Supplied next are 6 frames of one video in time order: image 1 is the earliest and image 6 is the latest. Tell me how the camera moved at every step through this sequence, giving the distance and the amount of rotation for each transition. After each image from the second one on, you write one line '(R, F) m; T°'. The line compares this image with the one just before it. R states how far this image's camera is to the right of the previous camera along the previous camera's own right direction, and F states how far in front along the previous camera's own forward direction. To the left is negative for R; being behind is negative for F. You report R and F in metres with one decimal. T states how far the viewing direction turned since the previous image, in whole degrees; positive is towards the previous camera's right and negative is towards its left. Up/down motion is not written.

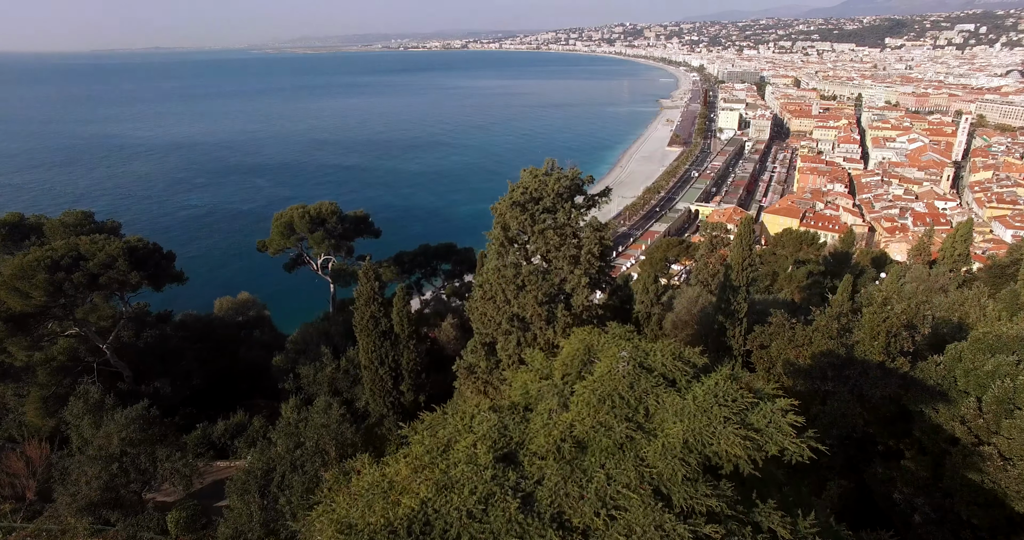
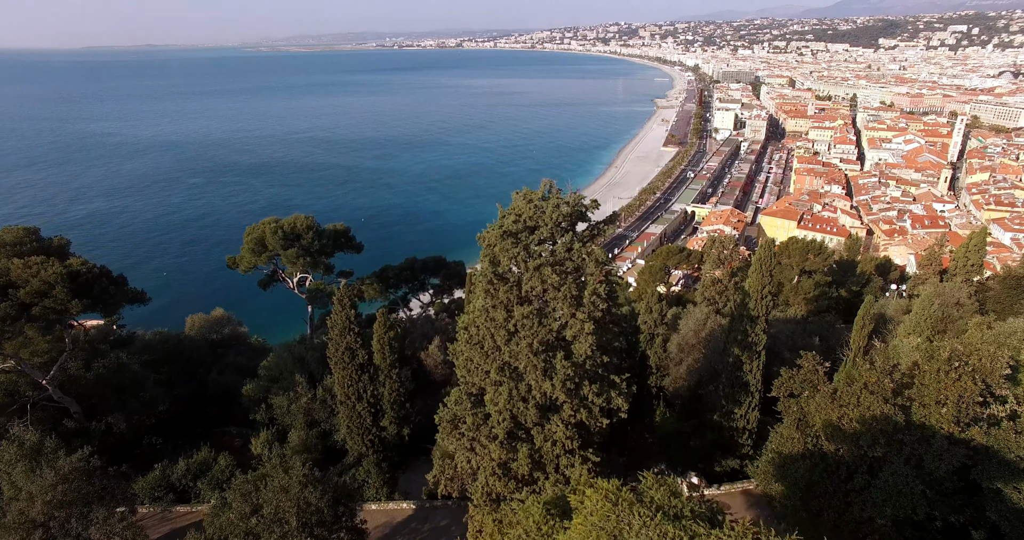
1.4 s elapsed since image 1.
(0.0, +1.1) m; +1°
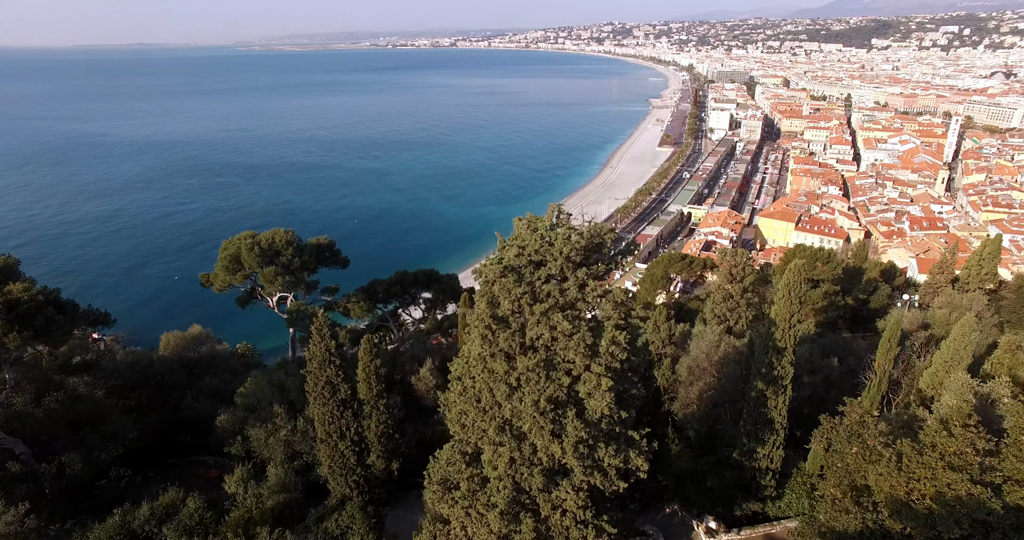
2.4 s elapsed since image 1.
(-0.1, +1.0) m; +1°
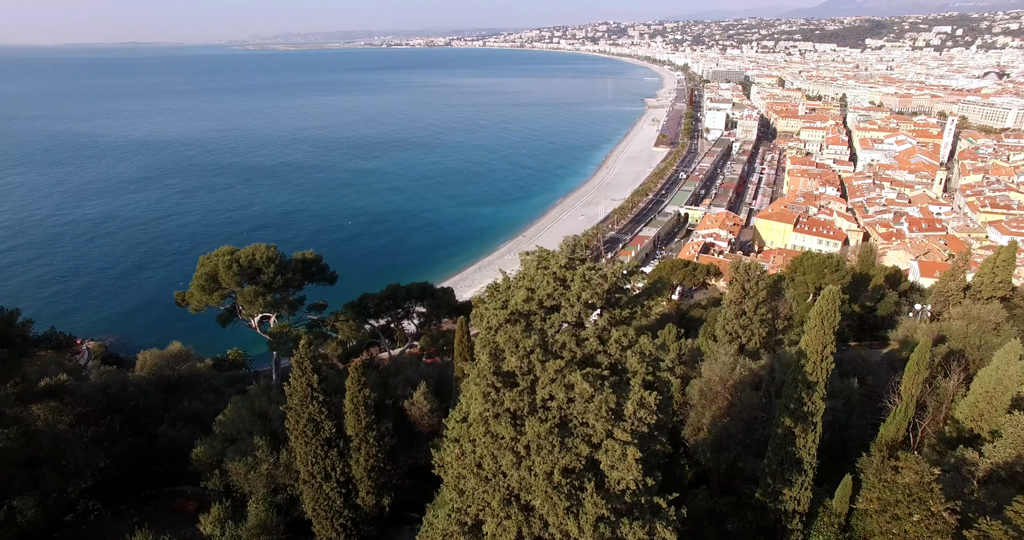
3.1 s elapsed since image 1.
(-0.1, +0.8) m; 0°
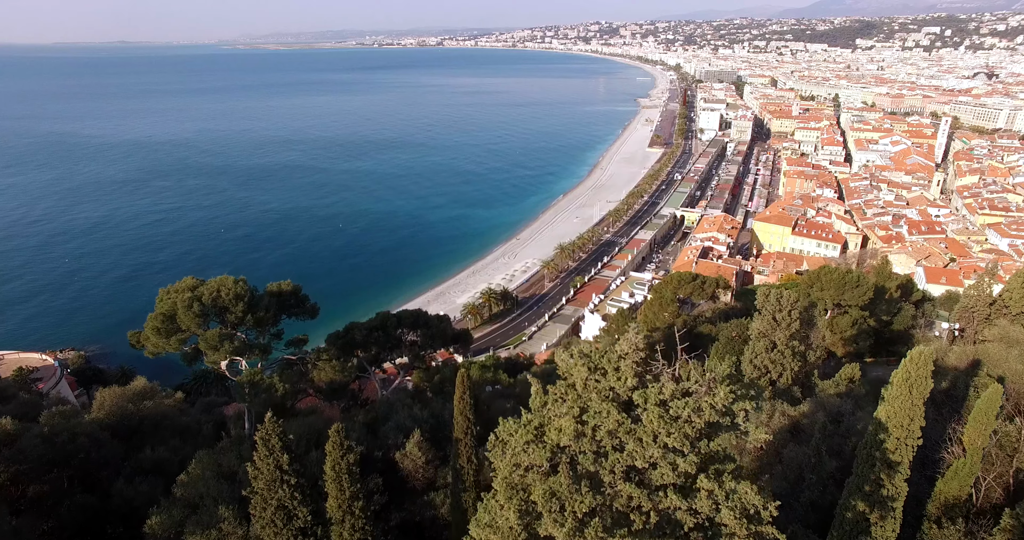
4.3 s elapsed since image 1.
(-0.2, +1.4) m; +1°
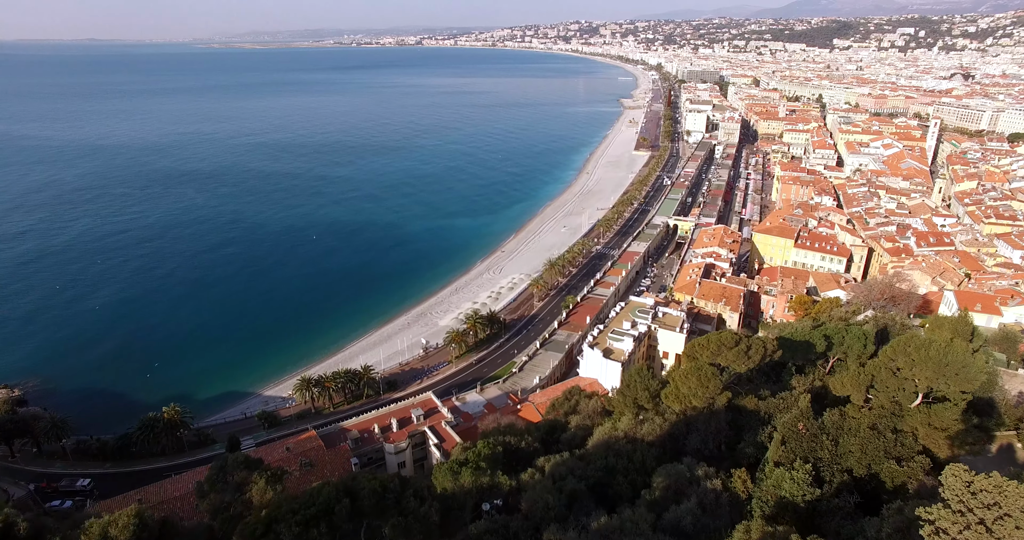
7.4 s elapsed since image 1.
(-0.5, +4.8) m; +2°
